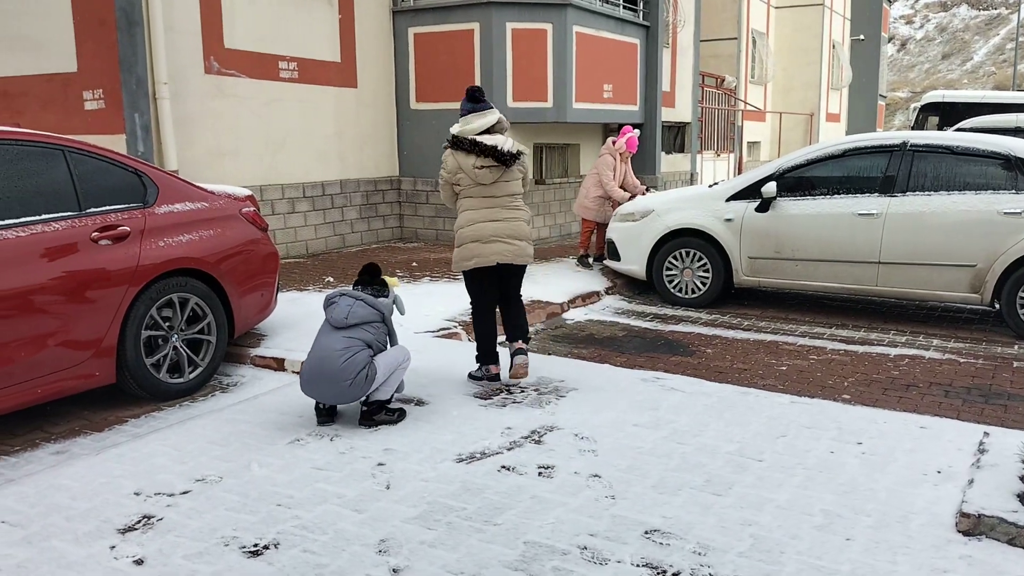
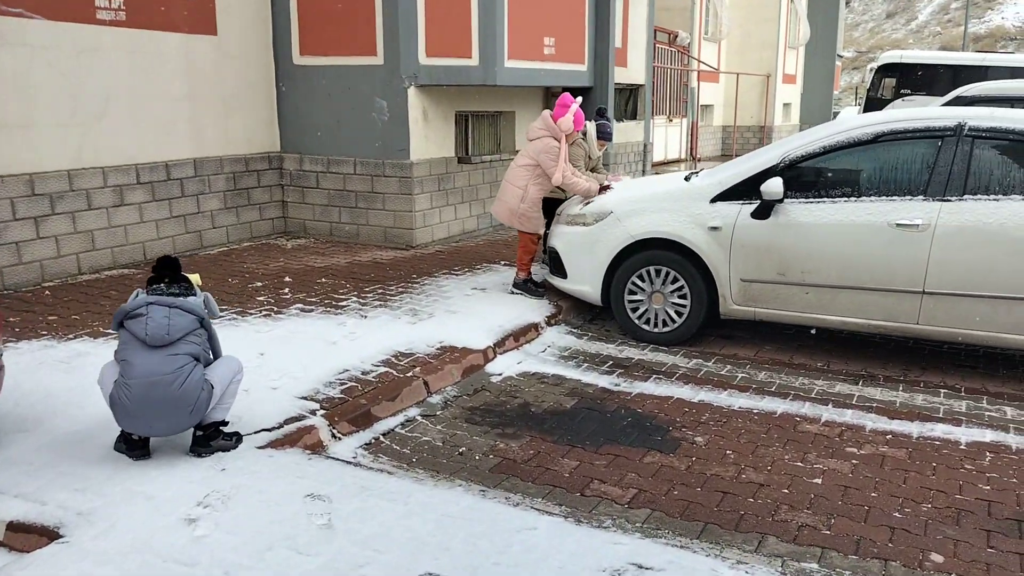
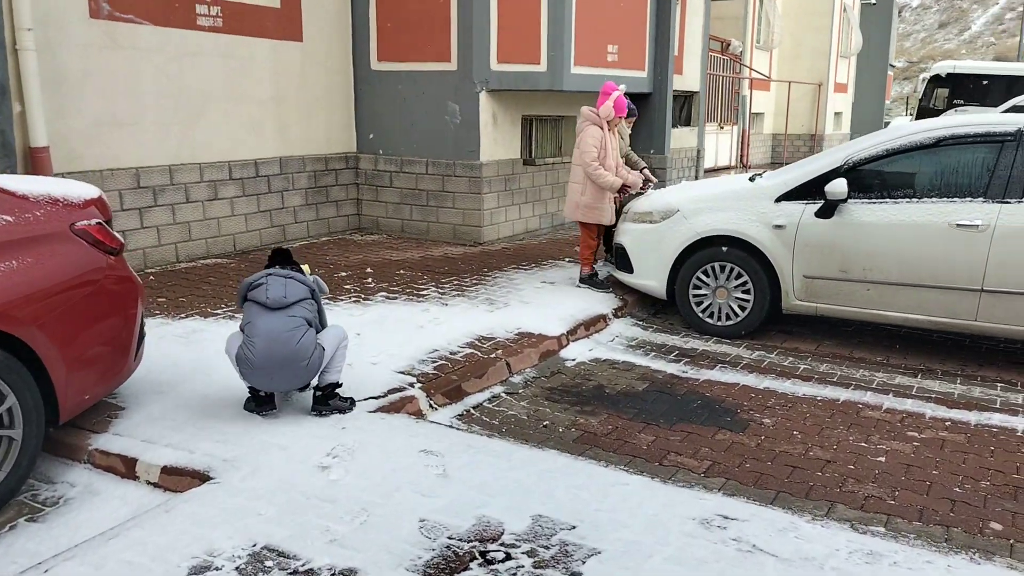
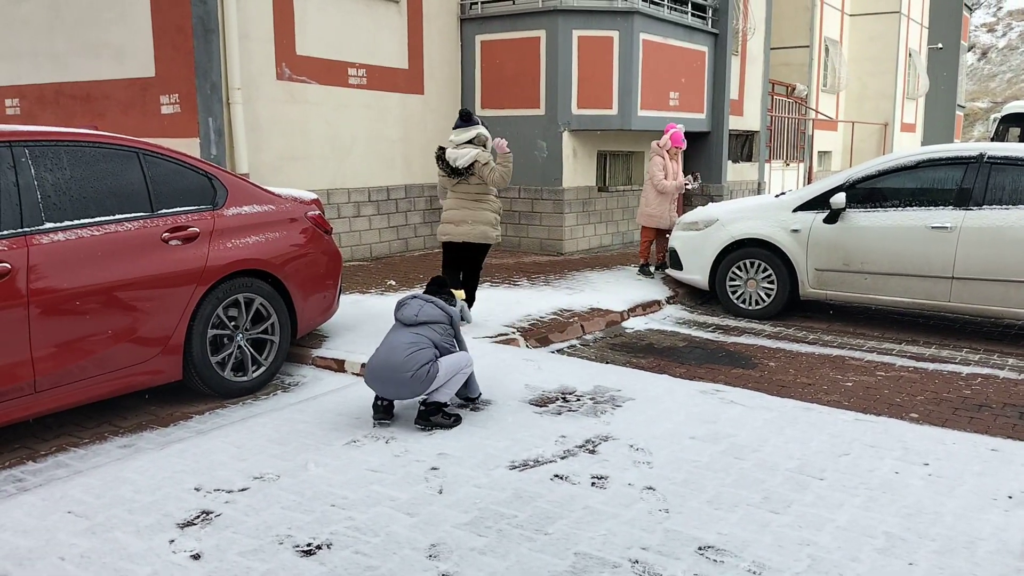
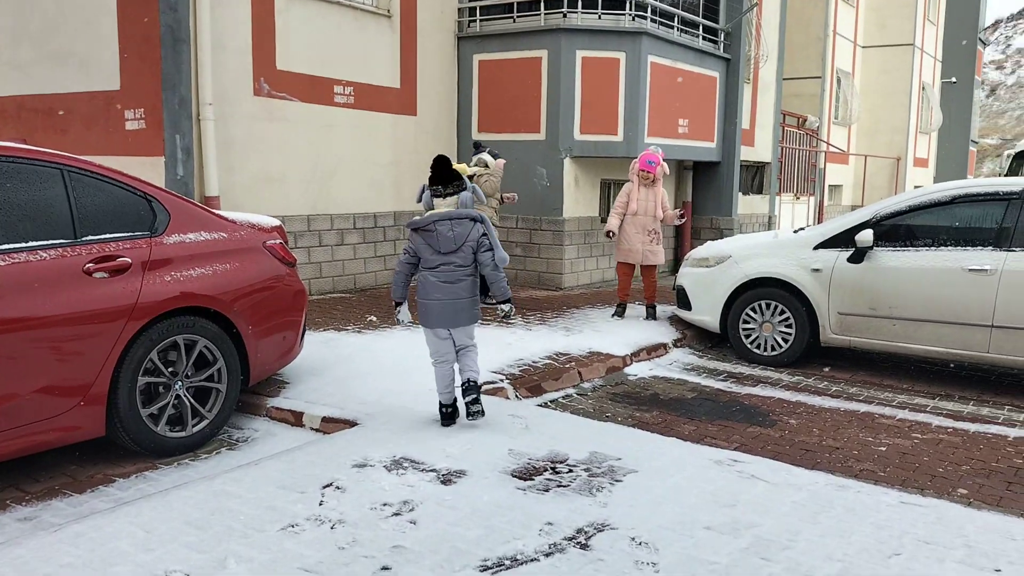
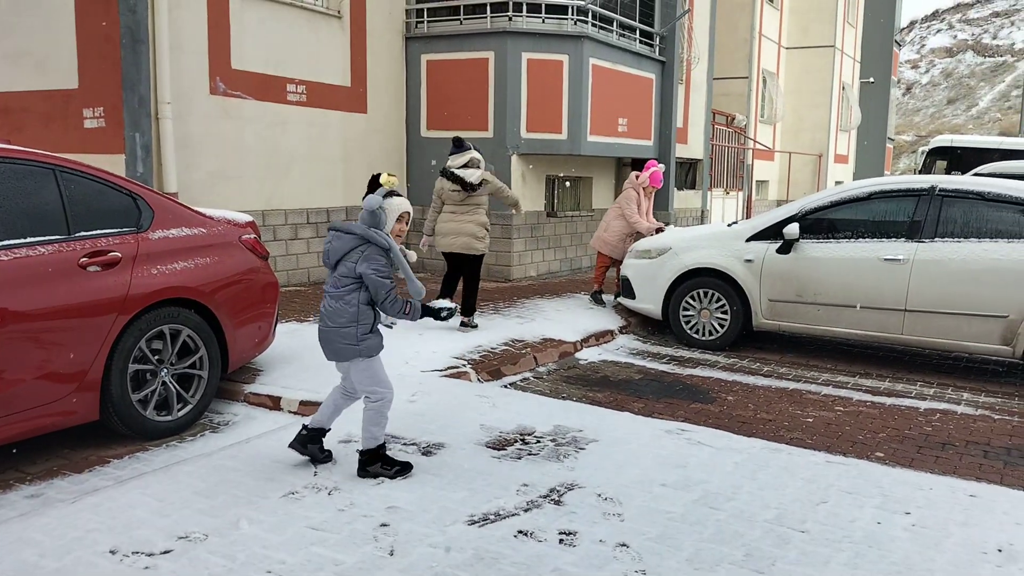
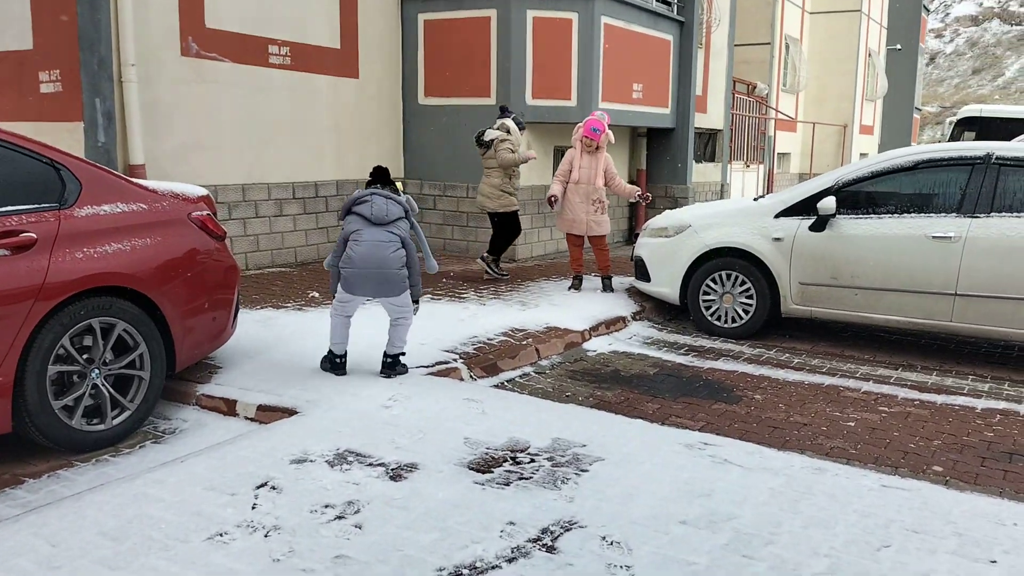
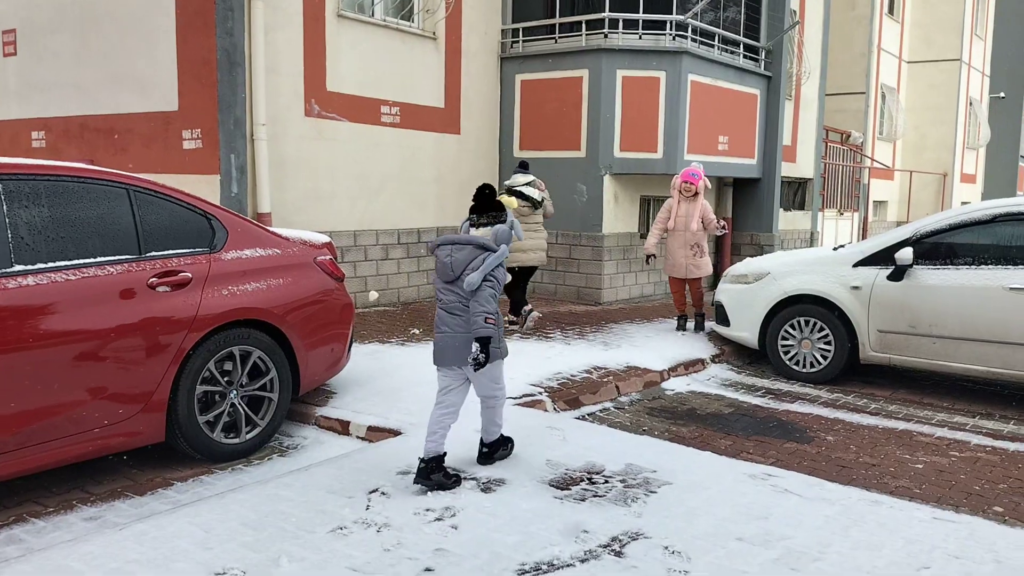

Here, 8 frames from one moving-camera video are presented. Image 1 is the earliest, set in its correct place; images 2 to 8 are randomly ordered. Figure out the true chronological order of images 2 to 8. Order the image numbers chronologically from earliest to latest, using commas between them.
4, 6, 8, 5, 7, 3, 2
